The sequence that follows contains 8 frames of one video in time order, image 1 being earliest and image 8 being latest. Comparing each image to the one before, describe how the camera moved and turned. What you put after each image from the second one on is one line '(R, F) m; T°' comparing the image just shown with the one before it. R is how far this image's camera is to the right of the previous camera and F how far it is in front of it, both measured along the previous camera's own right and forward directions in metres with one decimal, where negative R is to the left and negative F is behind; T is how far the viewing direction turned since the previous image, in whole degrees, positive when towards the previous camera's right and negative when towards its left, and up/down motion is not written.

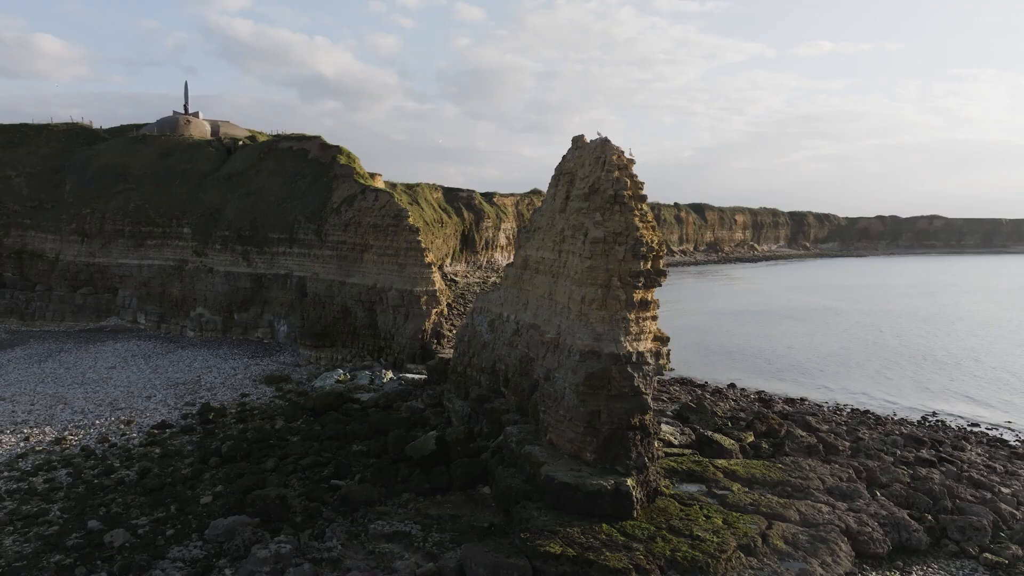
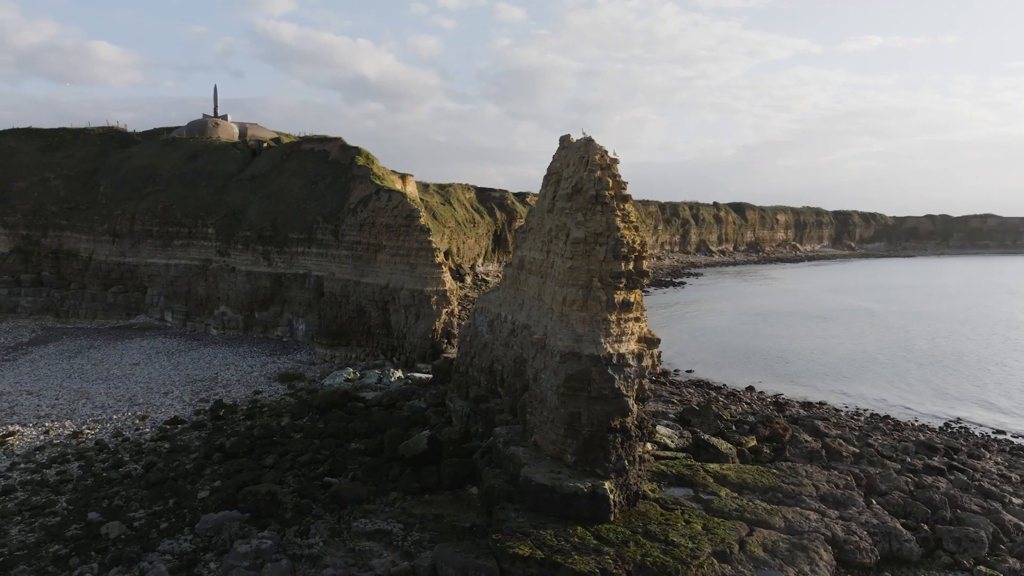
(+0.9, 0.0) m; -3°
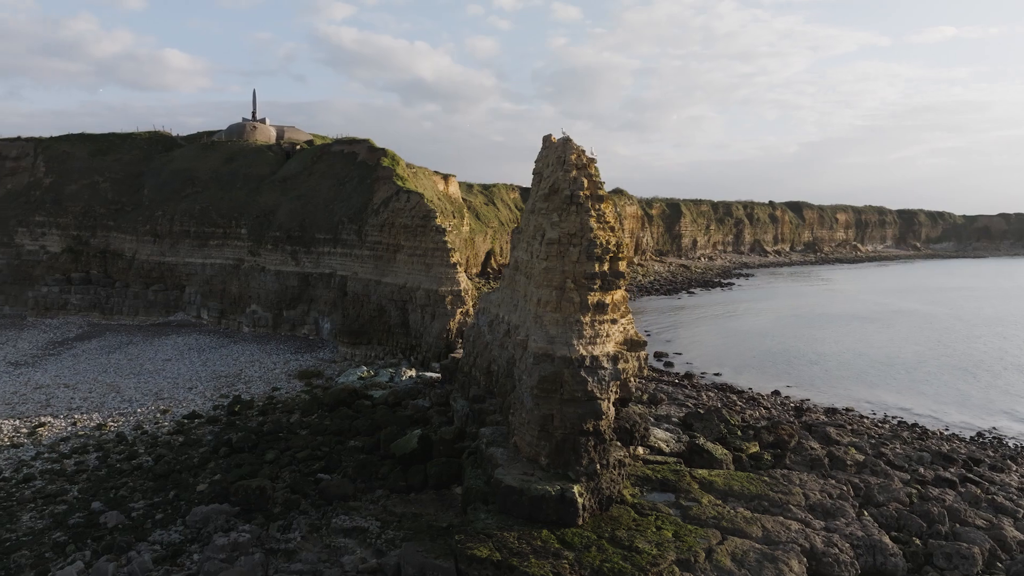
(+1.2, +0.1) m; -4°
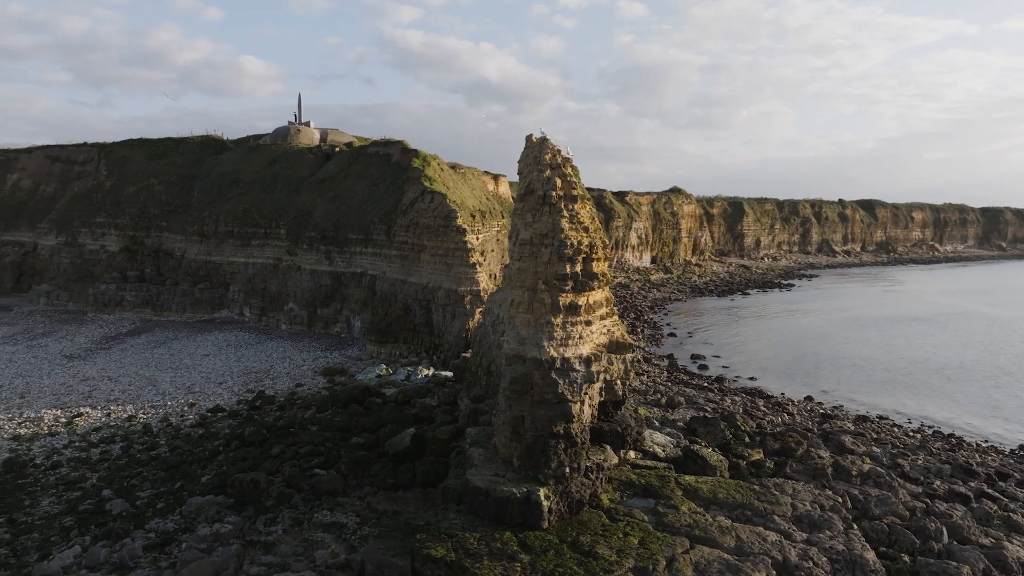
(+1.4, +0.1) m; -5°
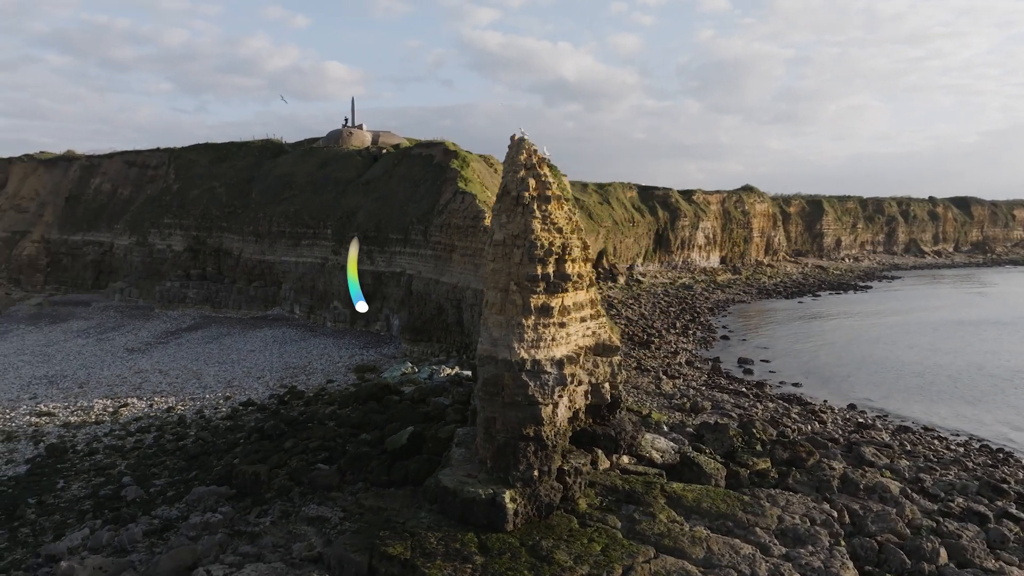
(+1.5, +0.1) m; -6°
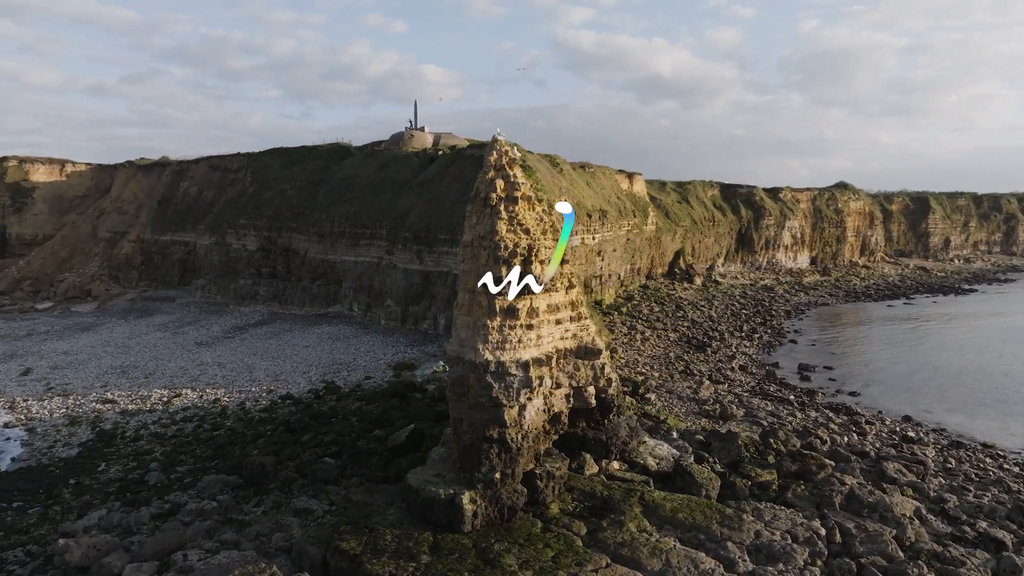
(+1.8, +0.2) m; -7°
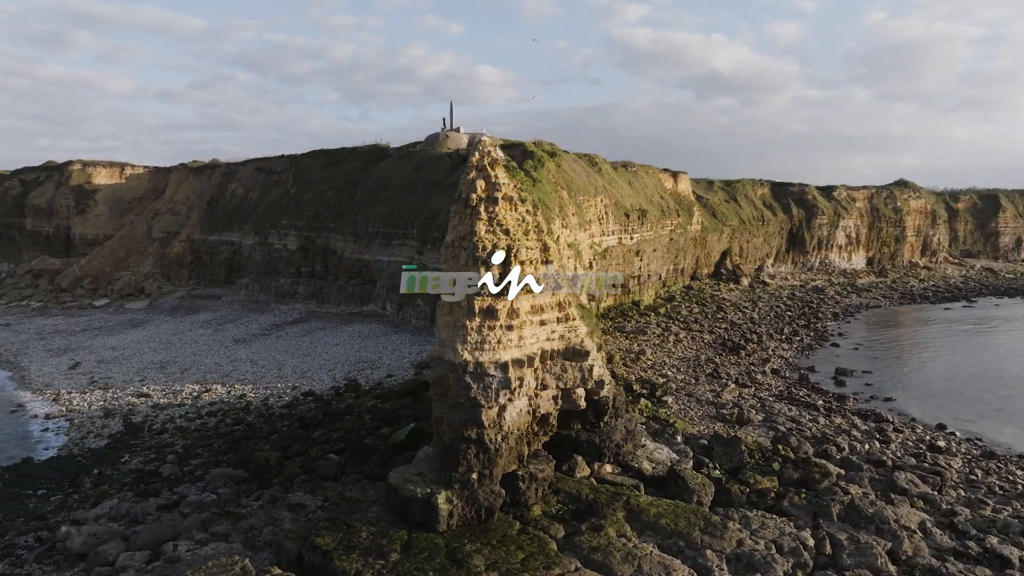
(+1.1, +0.1) m; -4°
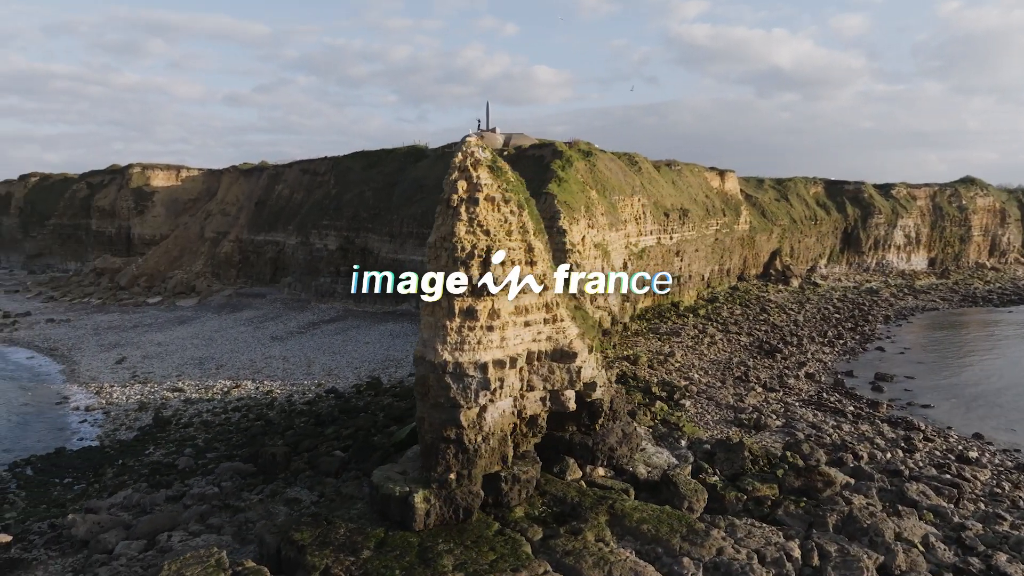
(+1.1, +0.1) m; -4°
